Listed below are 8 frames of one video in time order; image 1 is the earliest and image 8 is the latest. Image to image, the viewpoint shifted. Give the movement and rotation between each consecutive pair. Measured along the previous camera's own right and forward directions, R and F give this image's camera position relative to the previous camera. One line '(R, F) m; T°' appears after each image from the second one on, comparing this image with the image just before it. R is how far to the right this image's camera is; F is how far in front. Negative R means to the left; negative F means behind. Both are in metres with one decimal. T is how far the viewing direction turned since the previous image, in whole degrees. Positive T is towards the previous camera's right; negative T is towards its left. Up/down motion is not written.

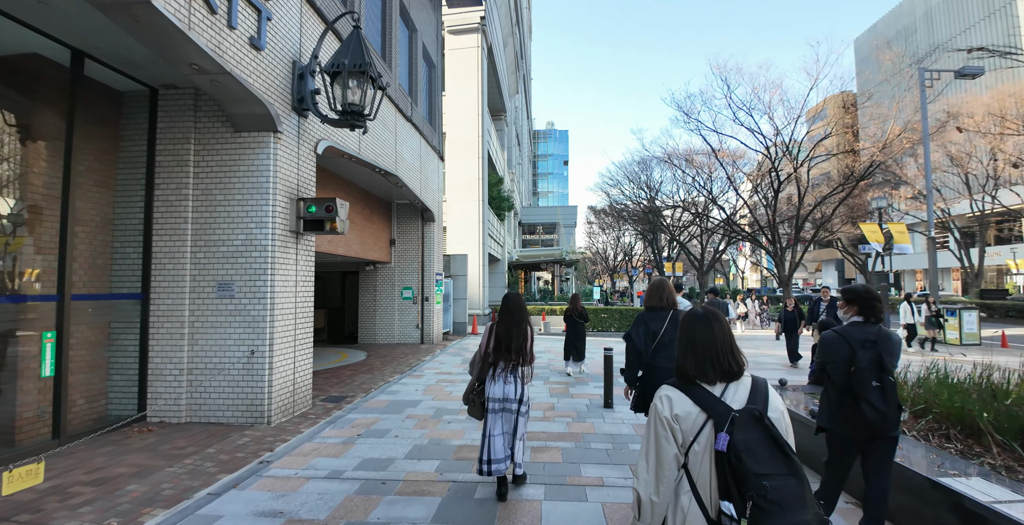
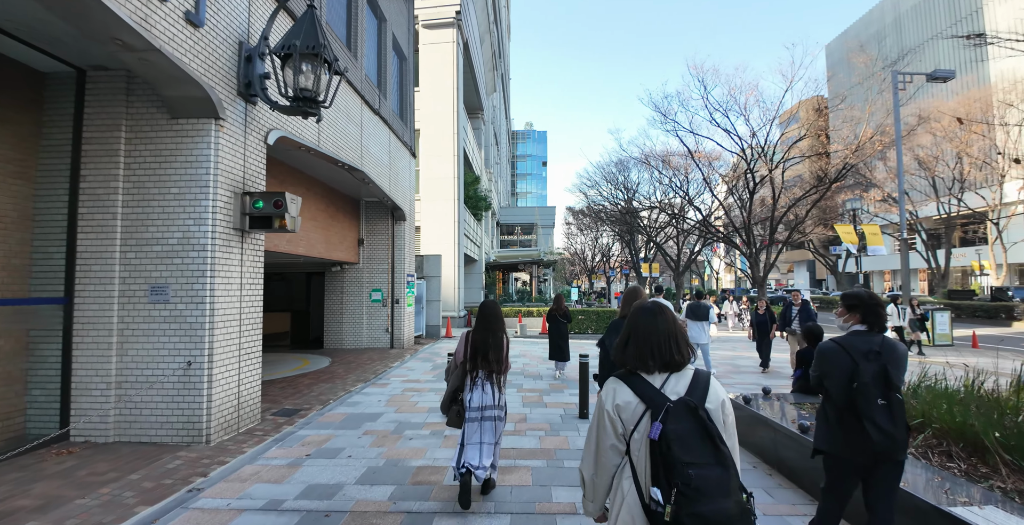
(+0.2, +0.5) m; +3°
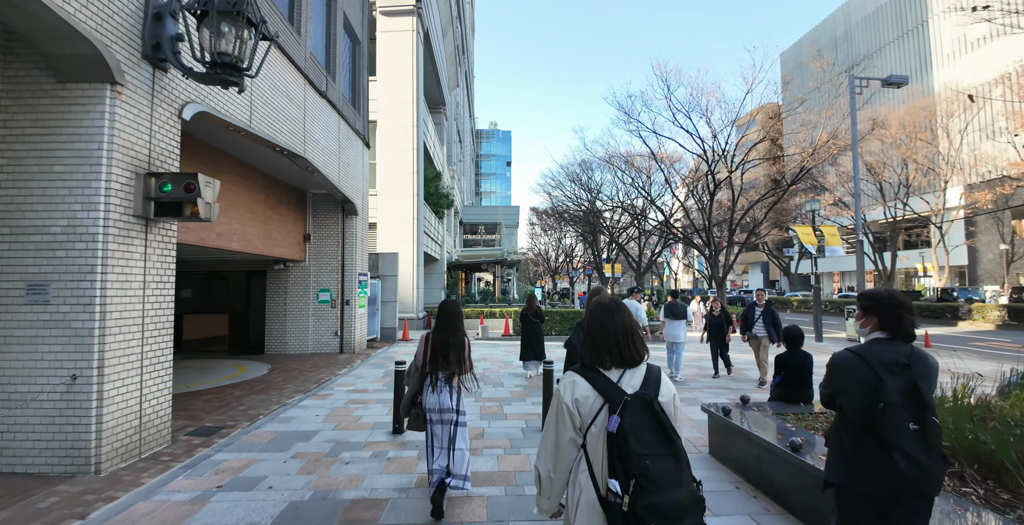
(+0.1, +0.7) m; +5°
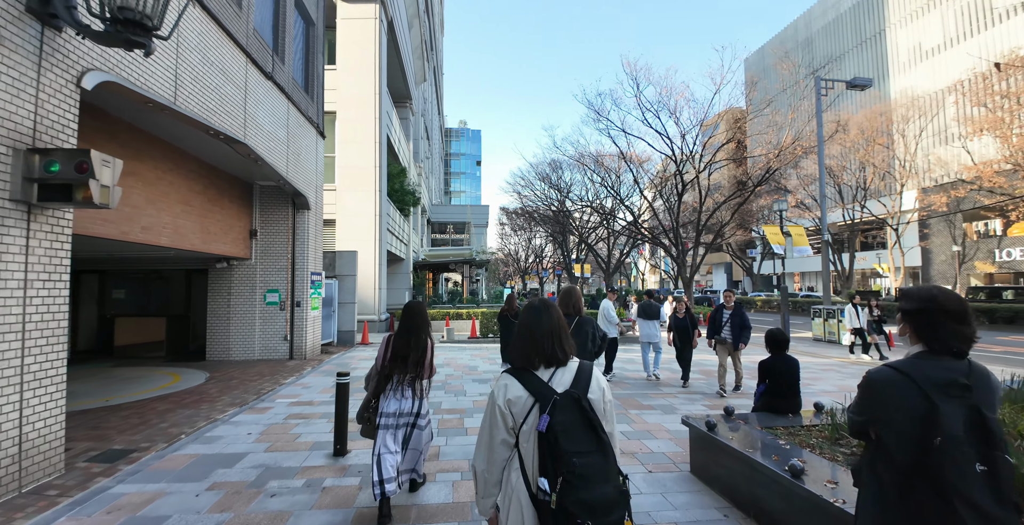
(+0.1, +0.6) m; +4°
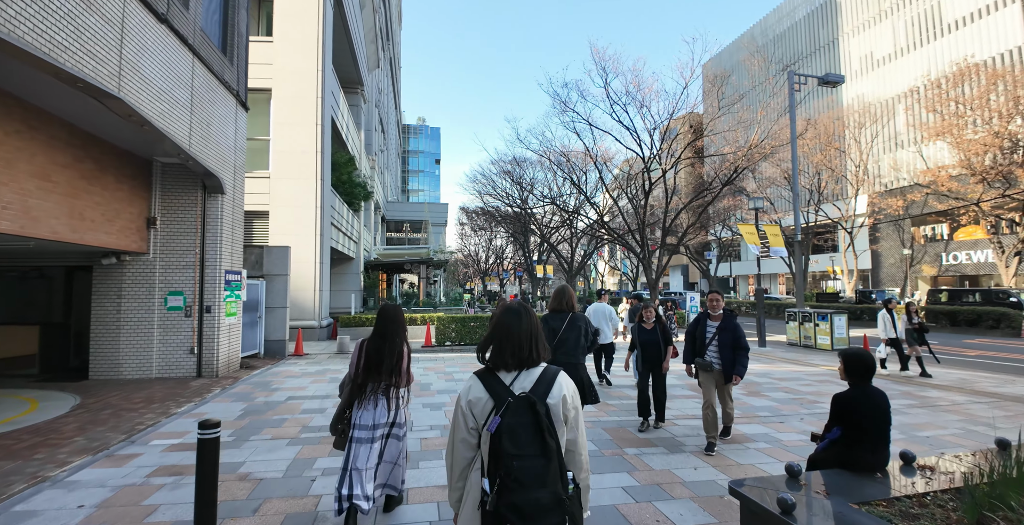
(0.0, +1.5) m; +5°
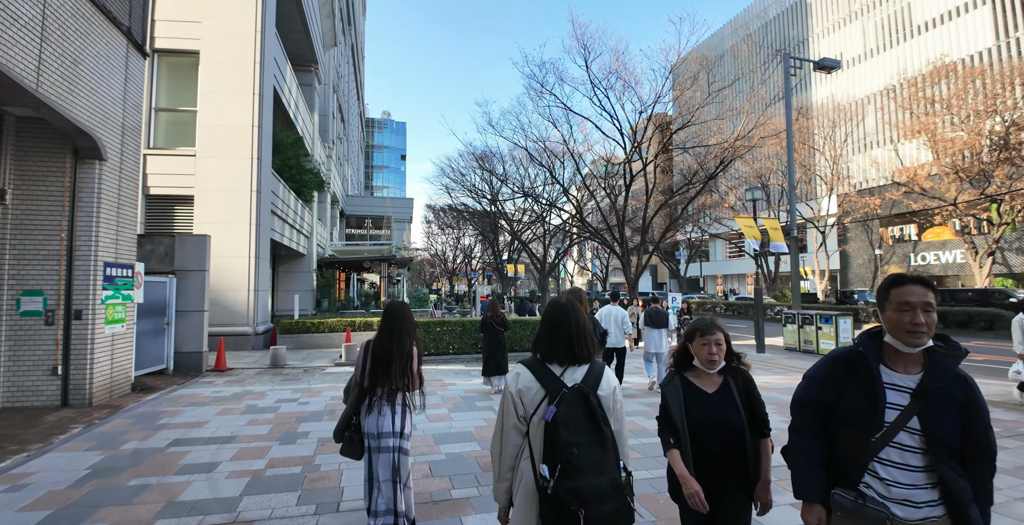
(-0.2, +1.8) m; +4°
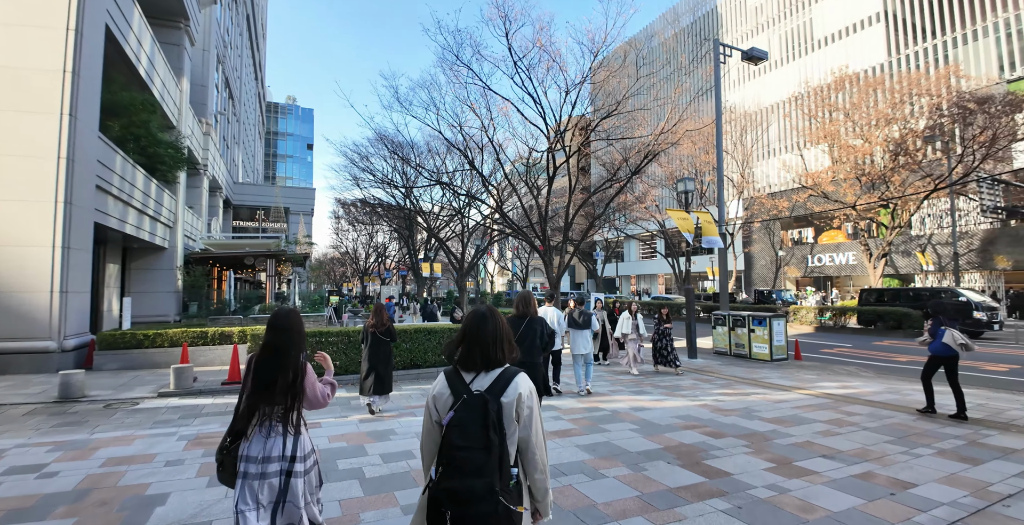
(+0.4, +2.0) m; +10°
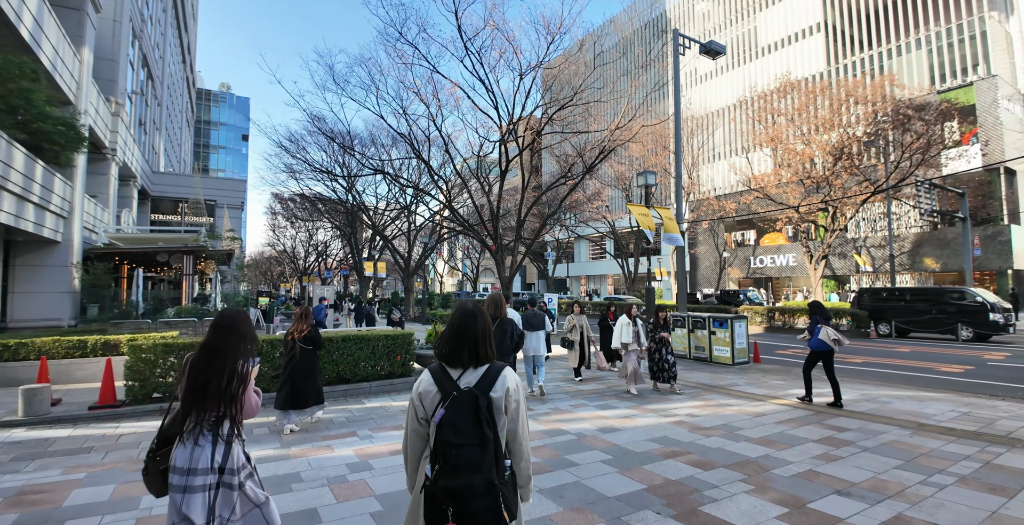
(0.0, +1.1) m; +6°
